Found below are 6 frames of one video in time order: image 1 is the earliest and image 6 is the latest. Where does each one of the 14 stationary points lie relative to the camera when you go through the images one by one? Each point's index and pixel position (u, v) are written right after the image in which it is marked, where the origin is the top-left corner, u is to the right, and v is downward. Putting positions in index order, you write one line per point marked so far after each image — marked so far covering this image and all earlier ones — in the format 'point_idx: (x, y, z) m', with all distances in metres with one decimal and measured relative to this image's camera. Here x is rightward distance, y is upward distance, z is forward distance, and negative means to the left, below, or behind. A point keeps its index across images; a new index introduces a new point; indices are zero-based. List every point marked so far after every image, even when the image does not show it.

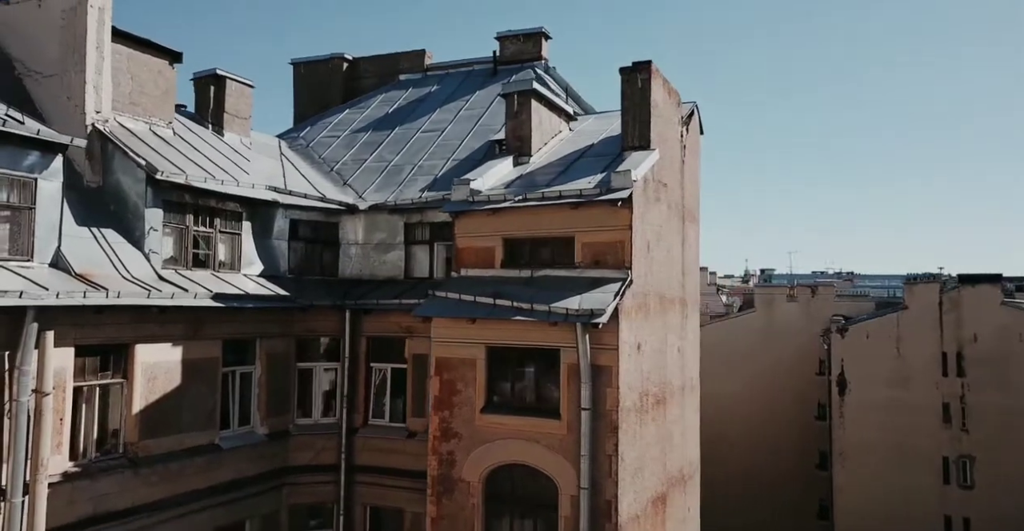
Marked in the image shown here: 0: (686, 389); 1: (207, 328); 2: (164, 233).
0: (+3.6, -2.7, +19.9) m
1: (-5.7, -1.2, +16.6) m
2: (-6.5, +0.6, +16.9) m
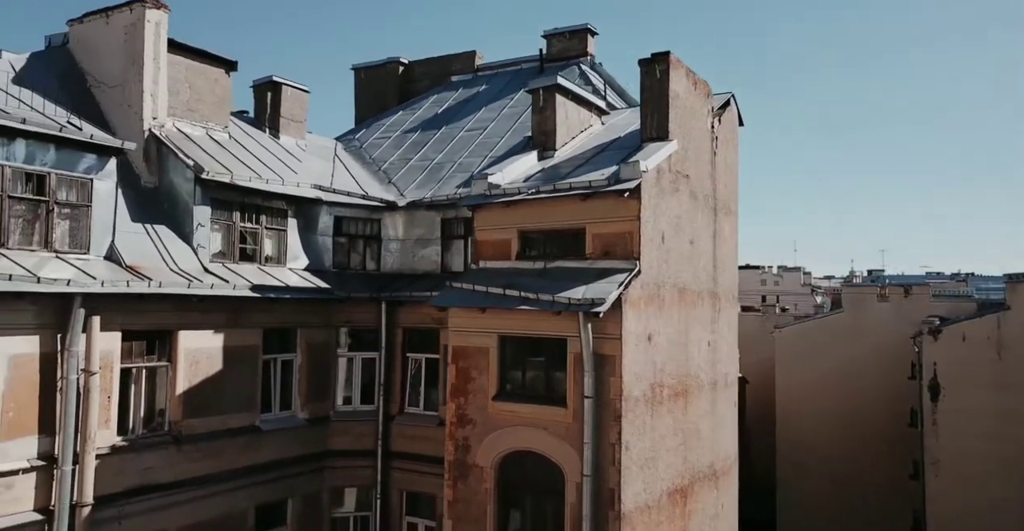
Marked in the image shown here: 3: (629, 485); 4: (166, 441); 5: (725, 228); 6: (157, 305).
0: (+4.4, -2.6, +19.7) m
1: (-5.3, -1.0, +17.9) m
2: (-6.0, +0.7, +18.3) m
3: (+2.0, -3.8, +15.4) m
4: (-6.3, -3.2, +16.5) m
5: (+4.6, +0.9, +20.4) m
6: (-6.4, -0.7, +16.4) m
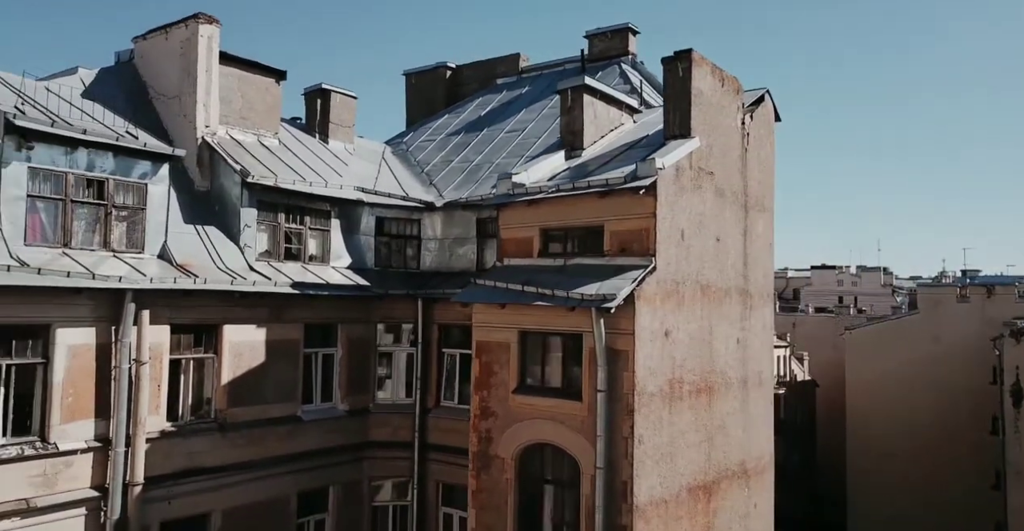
0: (+5.1, -2.5, +19.6) m
1: (-4.7, -1.0, +18.9) m
2: (-5.4, +0.7, +19.4) m
3: (+2.3, -3.7, +15.6) m
4: (-5.8, -3.1, +17.6) m
5: (+5.4, +0.9, +20.3) m
6: (-6.0, -0.7, +17.5) m
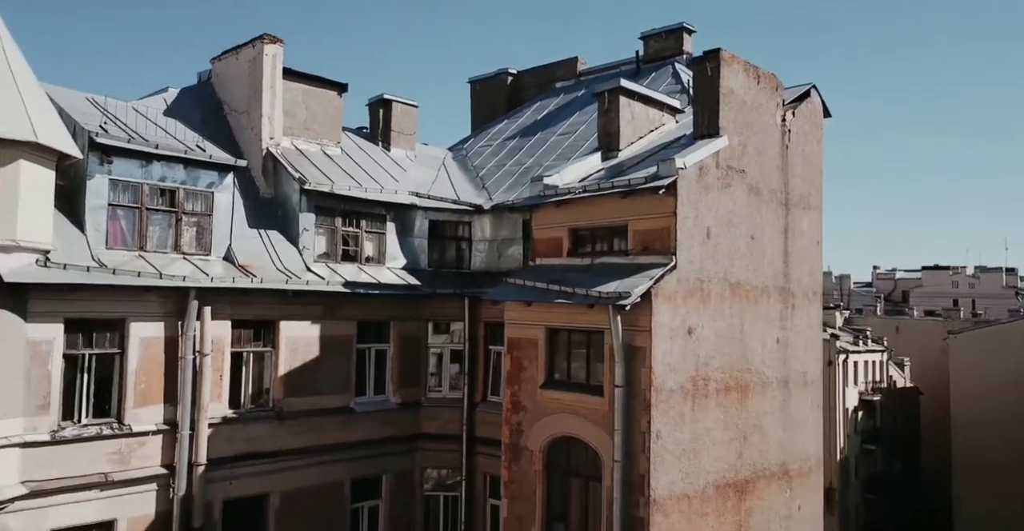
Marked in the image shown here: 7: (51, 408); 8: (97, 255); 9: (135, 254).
0: (+6.0, -2.5, +19.4) m
1: (-3.8, -1.0, +20.1) m
2: (-4.5, +0.7, +20.7) m
3: (+2.6, -3.7, +15.9) m
4: (-5.1, -3.2, +19.0) m
5: (+6.4, +1.0, +20.0) m
6: (-5.3, -0.7, +19.0) m
7: (-8.1, -2.5, +16.2) m
8: (-7.9, +0.2, +17.5) m
9: (-7.4, +0.2, +18.0) m
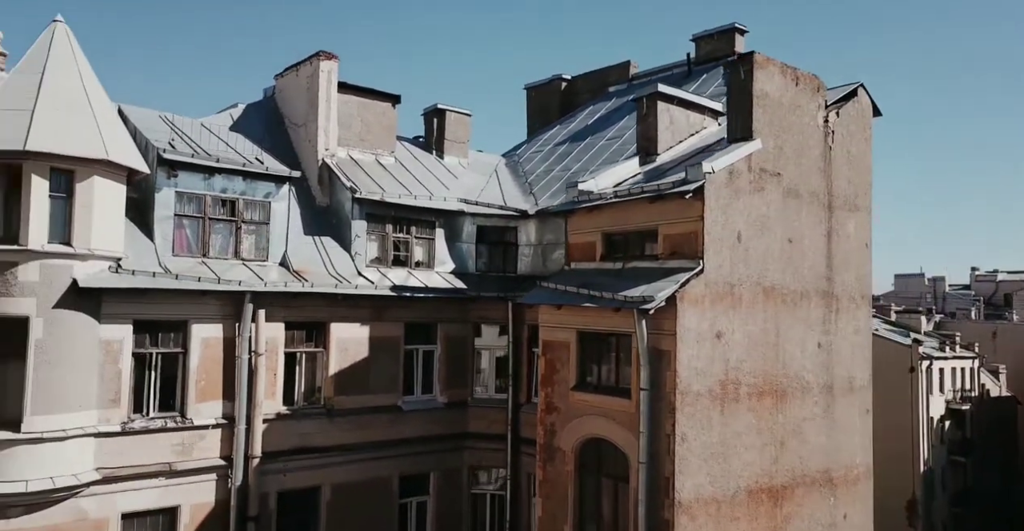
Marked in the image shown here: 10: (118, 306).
0: (+6.8, -2.6, +19.2) m
1: (-2.9, -1.1, +20.9) m
2: (-3.4, +0.6, +21.6) m
3: (+3.1, -3.7, +16.0) m
4: (-4.3, -3.3, +20.0) m
5: (+7.3, +0.9, +19.8) m
6: (-4.4, -0.8, +20.0) m
7: (-7.5, -2.6, +17.5) m
8: (-7.2, +0.1, +18.8) m
9: (-6.7, +0.1, +19.2) m
10: (-7.6, -0.8, +17.5) m
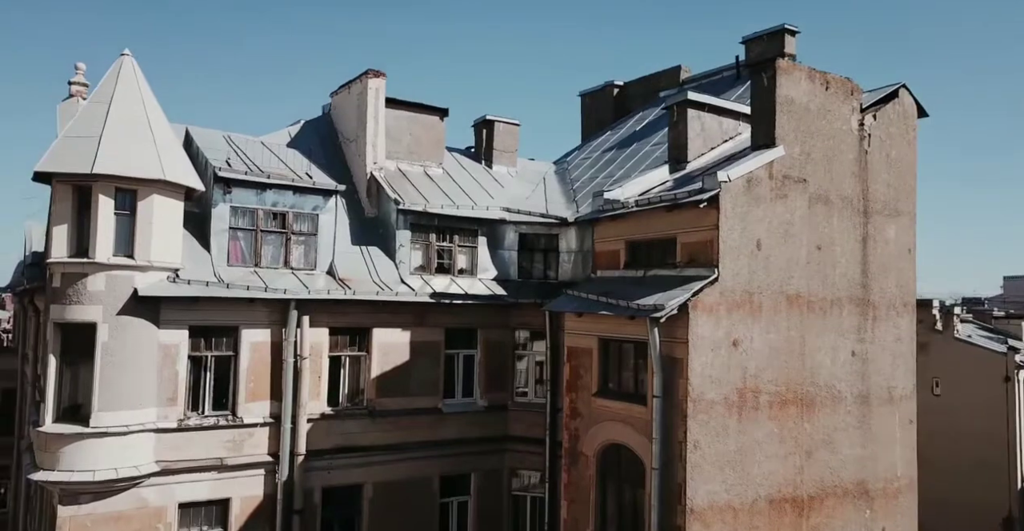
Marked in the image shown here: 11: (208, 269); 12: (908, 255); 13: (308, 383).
0: (+7.4, -2.7, +18.8) m
1: (-2.0, -1.3, +21.7) m
2: (-2.5, +0.4, +22.5) m
3: (+3.4, -3.9, +16.1) m
4: (-3.5, -3.4, +21.0) m
5: (+7.9, +0.7, +19.3) m
6: (-3.7, -1.0, +21.0) m
7: (-7.0, -2.8, +18.9) m
8: (-6.6, -0.1, +20.1) m
9: (-6.0, -0.1, +20.5) m
10: (-7.1, -1.0, +18.9) m
11: (-6.7, -0.1, +19.7) m
12: (+8.7, +0.2, +19.8) m
13: (-4.6, -2.7, +20.5) m
